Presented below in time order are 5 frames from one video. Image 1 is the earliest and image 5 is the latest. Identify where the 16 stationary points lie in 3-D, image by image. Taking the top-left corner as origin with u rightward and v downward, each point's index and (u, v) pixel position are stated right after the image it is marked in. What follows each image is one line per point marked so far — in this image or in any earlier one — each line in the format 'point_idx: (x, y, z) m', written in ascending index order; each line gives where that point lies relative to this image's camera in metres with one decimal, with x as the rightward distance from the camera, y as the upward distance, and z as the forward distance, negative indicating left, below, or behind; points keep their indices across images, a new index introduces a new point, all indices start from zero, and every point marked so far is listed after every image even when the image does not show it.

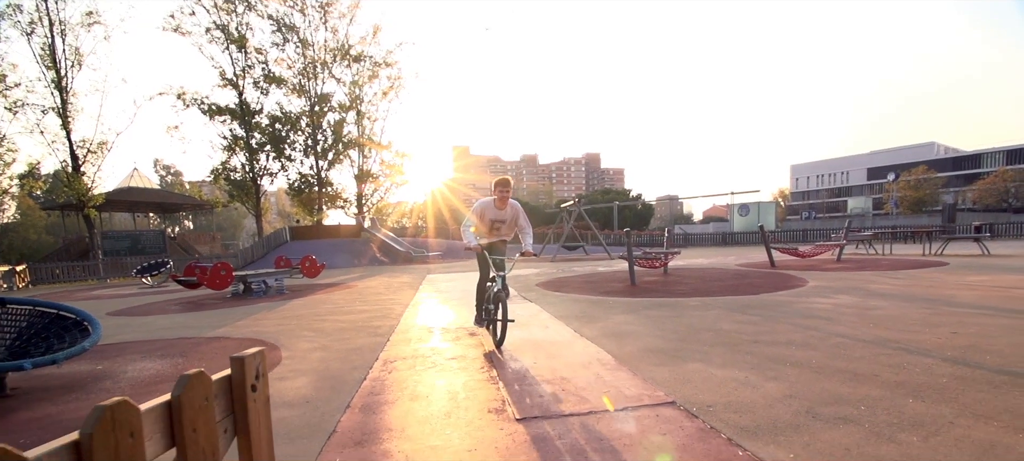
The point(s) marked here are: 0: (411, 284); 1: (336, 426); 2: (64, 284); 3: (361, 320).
0: (-2.2, -1.2, +12.6) m
1: (-1.0, -1.1, +3.3) m
2: (-14.5, -1.7, +19.1) m
3: (-1.9, -1.1, +7.3) m
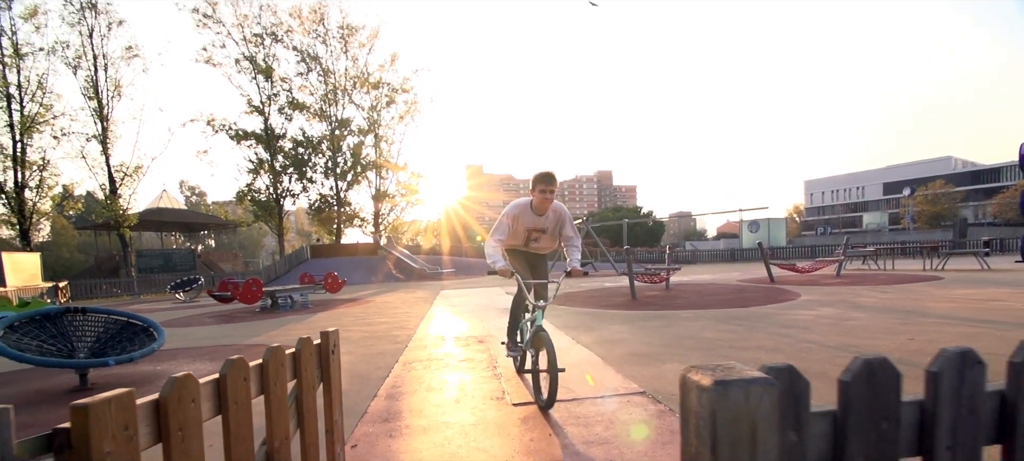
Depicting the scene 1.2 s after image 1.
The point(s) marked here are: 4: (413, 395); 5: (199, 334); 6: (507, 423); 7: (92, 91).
0: (-2.0, -1.6, +13.4) m
1: (-1.0, -1.3, +4.1) m
2: (-14.2, -2.4, +20.2) m
3: (-1.8, -1.4, +8.1) m
4: (-0.8, -1.2, +4.4) m
5: (-4.9, -1.6, +9.1) m
6: (0.0, -1.2, +3.7) m
7: (-12.3, +4.1, +17.1) m
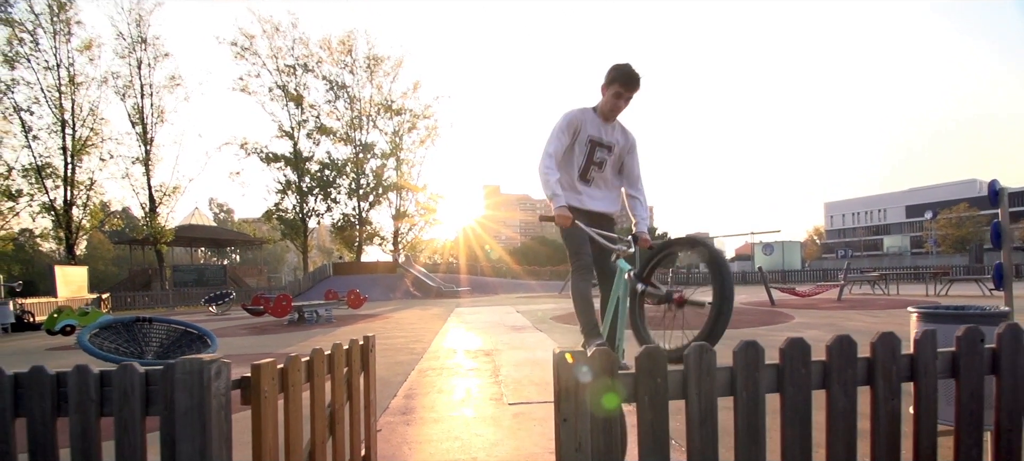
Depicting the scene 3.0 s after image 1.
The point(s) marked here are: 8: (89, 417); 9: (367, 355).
0: (-1.7, -2.1, +14.3) m
1: (-1.1, -1.5, +5.0) m
2: (-13.7, -2.9, +21.4) m
3: (-1.7, -1.7, +9.0) m
4: (-0.8, -1.5, +5.3) m
5: (-4.8, -1.9, +10.0) m
6: (-0.1, -1.5, +4.6) m
7: (-11.8, +3.6, +18.5) m
8: (-1.3, -0.6, +1.8) m
9: (-0.8, -0.6, +3.0) m
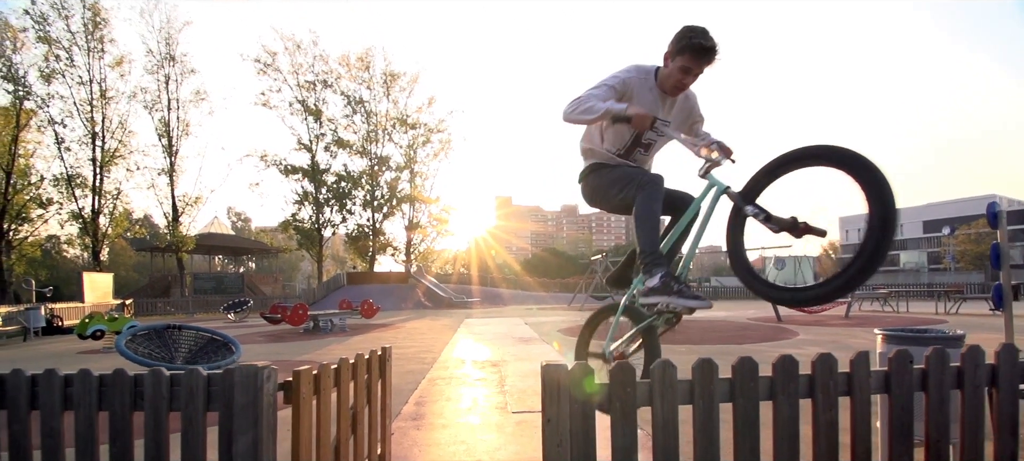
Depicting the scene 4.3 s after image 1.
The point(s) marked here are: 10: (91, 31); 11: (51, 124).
0: (-1.5, -2.4, +14.7) m
1: (-1.0, -1.7, +5.4) m
2: (-13.3, -3.2, +22.1) m
3: (-1.6, -2.0, +9.4) m
4: (-0.7, -1.7, +5.7) m
5: (-4.6, -2.2, +10.5) m
6: (0.0, -1.6, +4.9) m
7: (-11.4, +3.3, +19.1) m
8: (-1.3, -0.7, +2.2) m
9: (-0.8, -0.8, +3.4) m
10: (-13.1, +6.2, +18.2) m
11: (-15.1, +3.5, +19.1) m
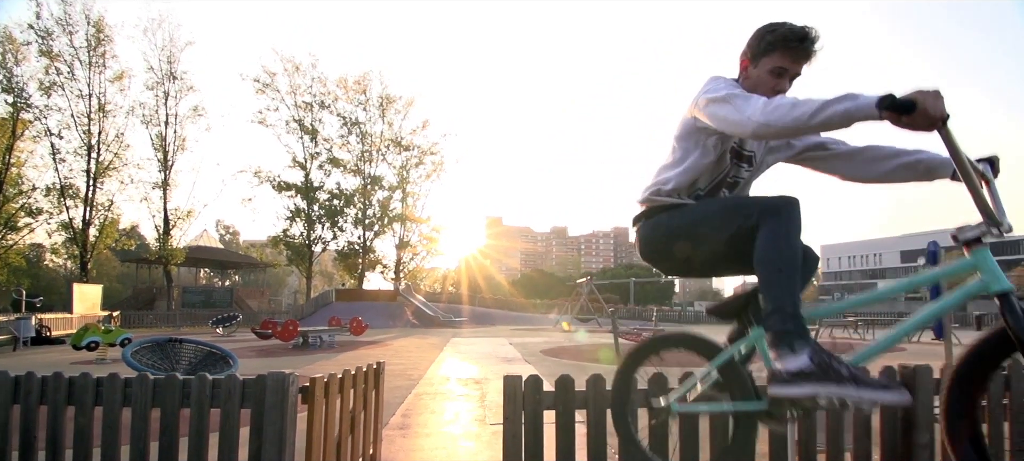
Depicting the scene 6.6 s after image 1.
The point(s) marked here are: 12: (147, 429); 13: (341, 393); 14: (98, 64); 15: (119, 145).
0: (-1.9, -3.0, +15.1) m
1: (-1.2, -1.9, +5.9) m
2: (-14.0, -3.7, +22.2) m
3: (-1.9, -2.3, +9.8) m
4: (-1.0, -1.9, +6.2) m
5: (-5.0, -2.5, +10.9) m
6: (-0.2, -1.9, +5.4) m
7: (-11.8, +2.9, +19.6) m
8: (-1.4, -0.8, +2.7) m
9: (-0.9, -1.0, +3.9) m
10: (-13.4, +5.9, +18.7) m
11: (-15.5, +3.2, +19.5) m
12: (-1.7, -0.9, +2.8) m
13: (-0.9, -0.9, +3.1) m
14: (-13.5, +5.3, +18.9) m
15: (-13.0, +2.8, +19.3) m
